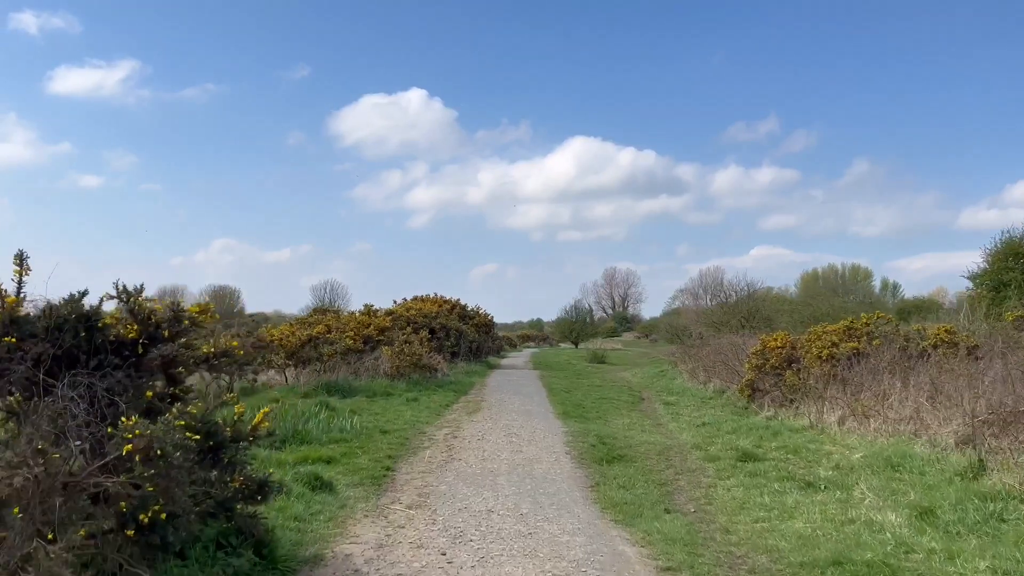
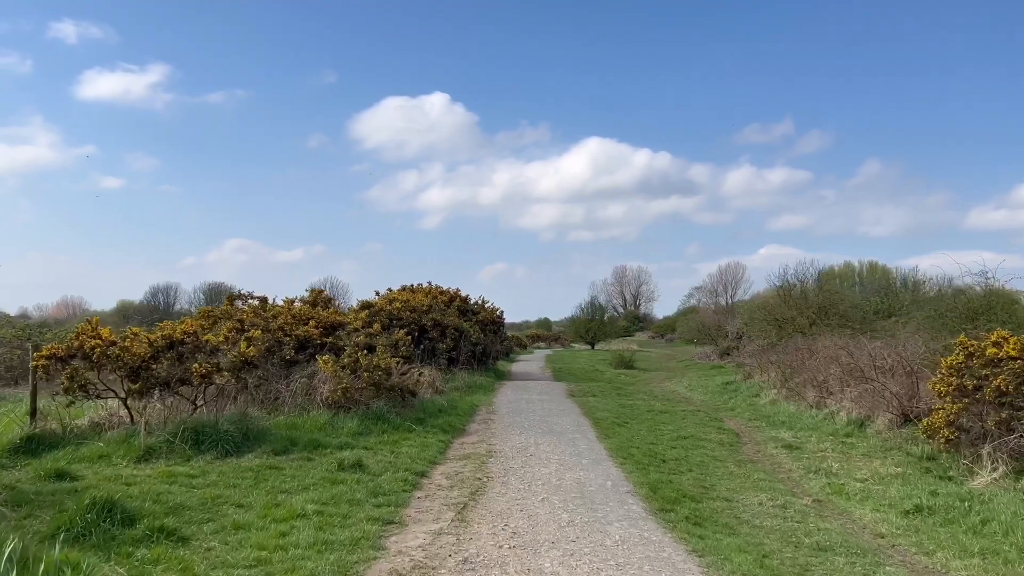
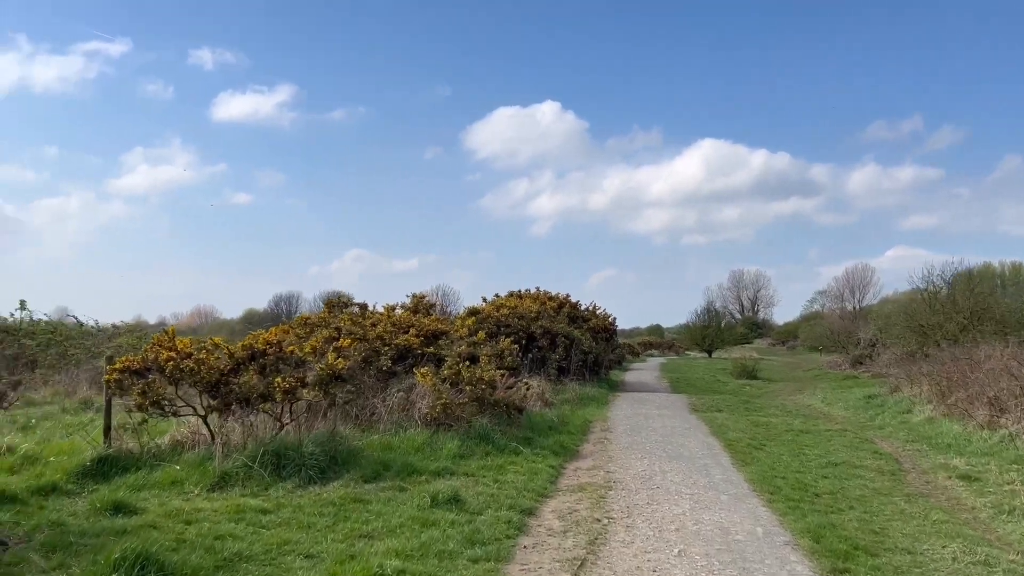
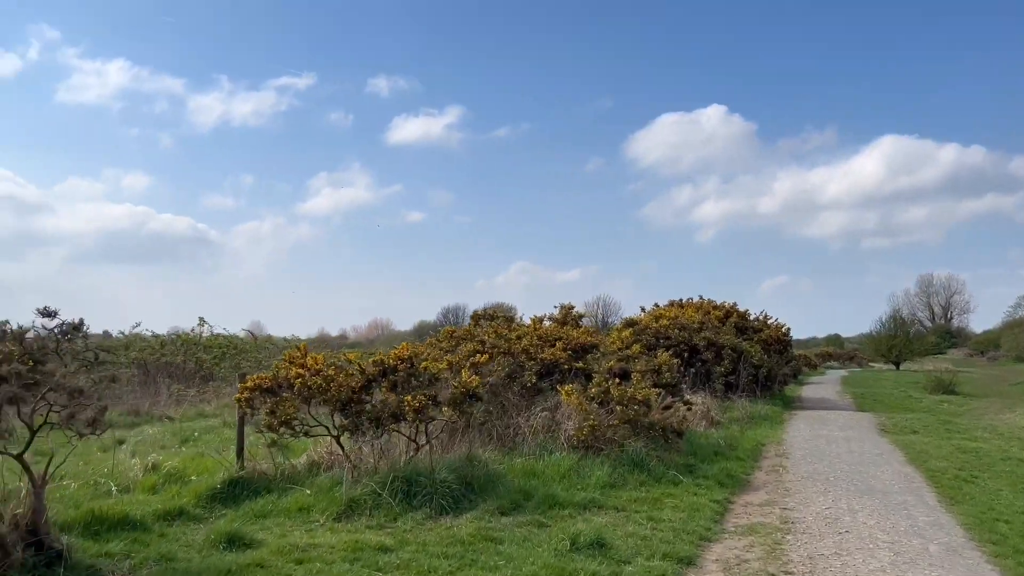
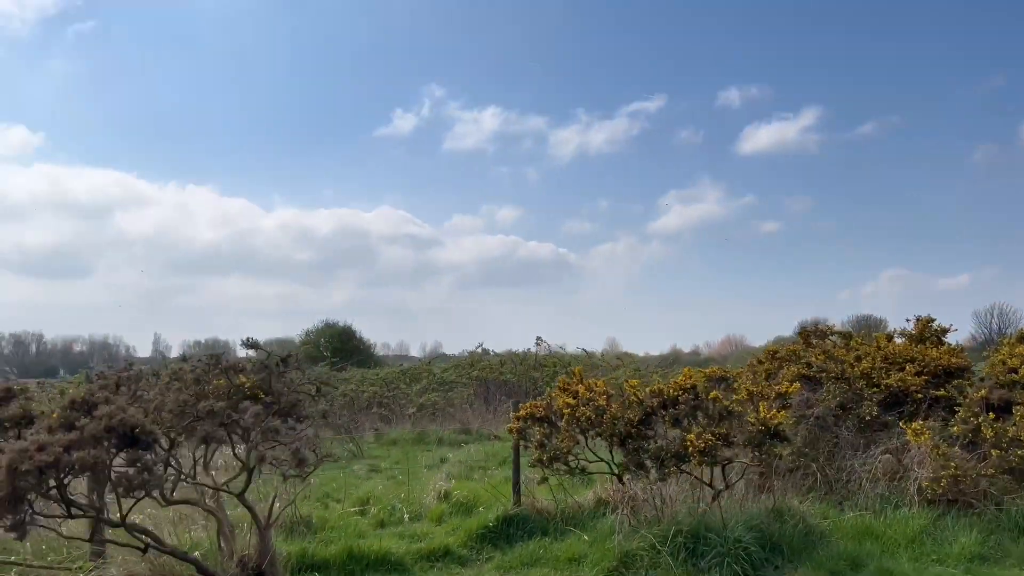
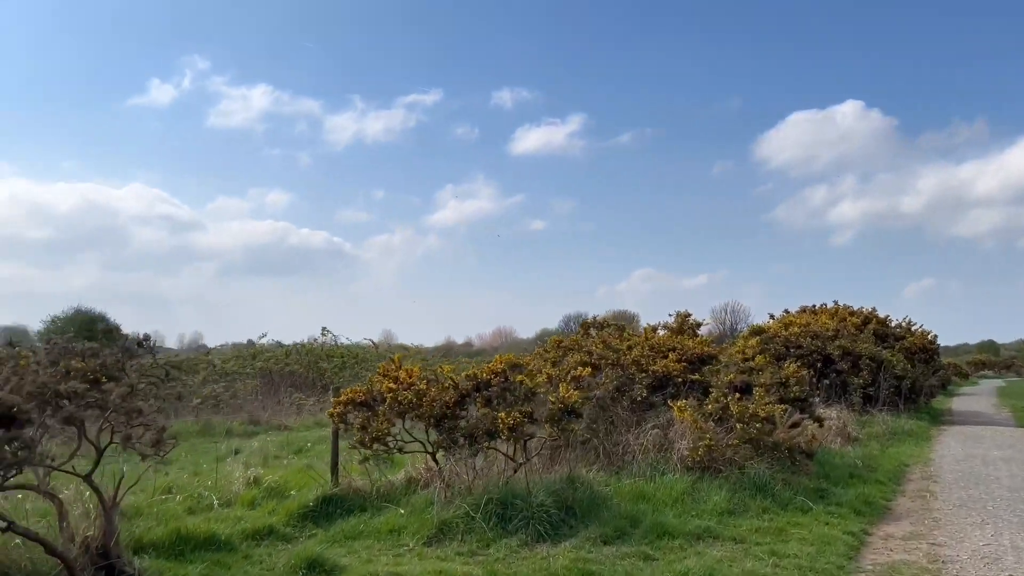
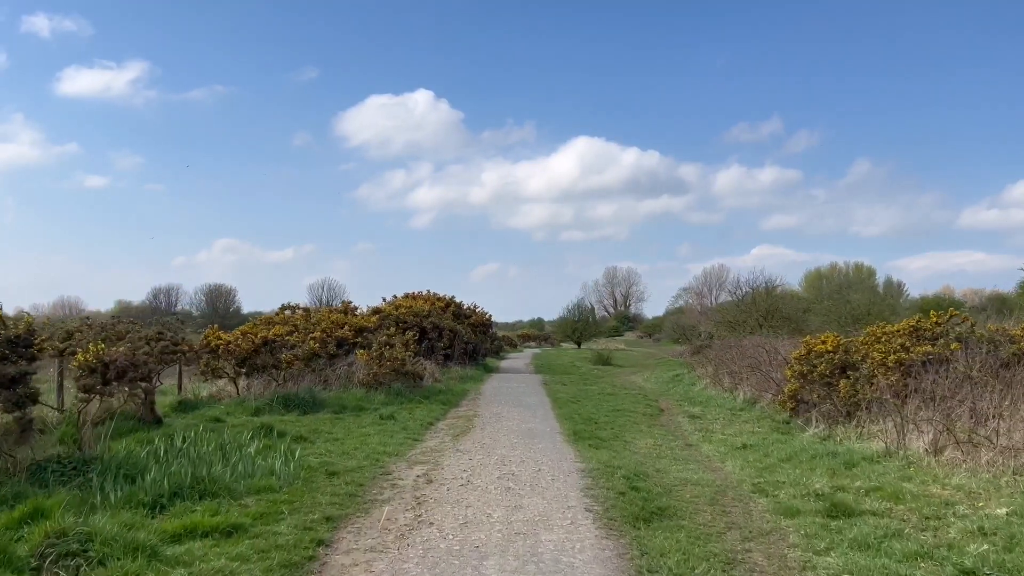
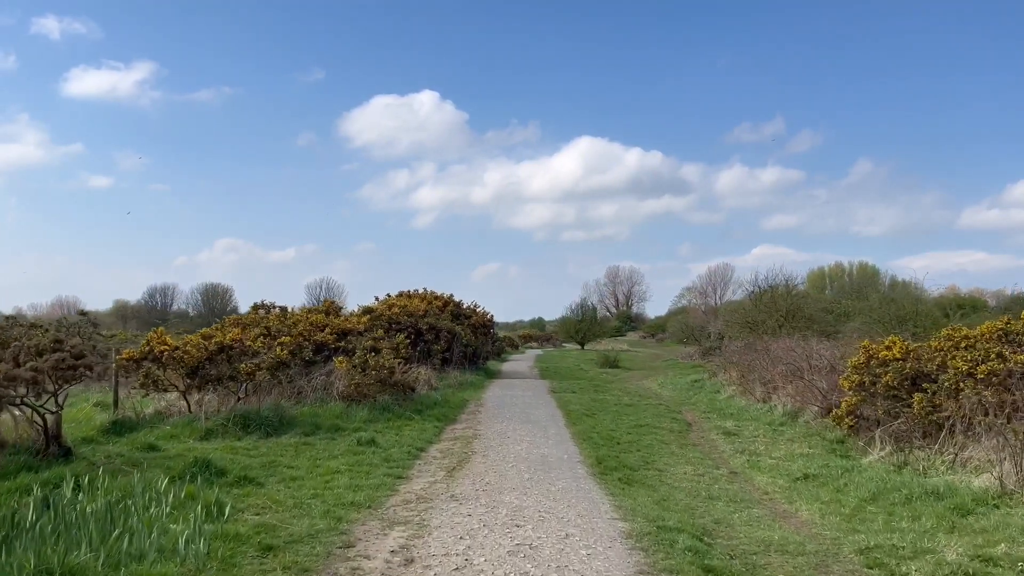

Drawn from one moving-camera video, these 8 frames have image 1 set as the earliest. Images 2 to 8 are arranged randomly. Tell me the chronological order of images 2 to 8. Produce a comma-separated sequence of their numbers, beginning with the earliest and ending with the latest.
7, 8, 2, 3, 4, 6, 5
